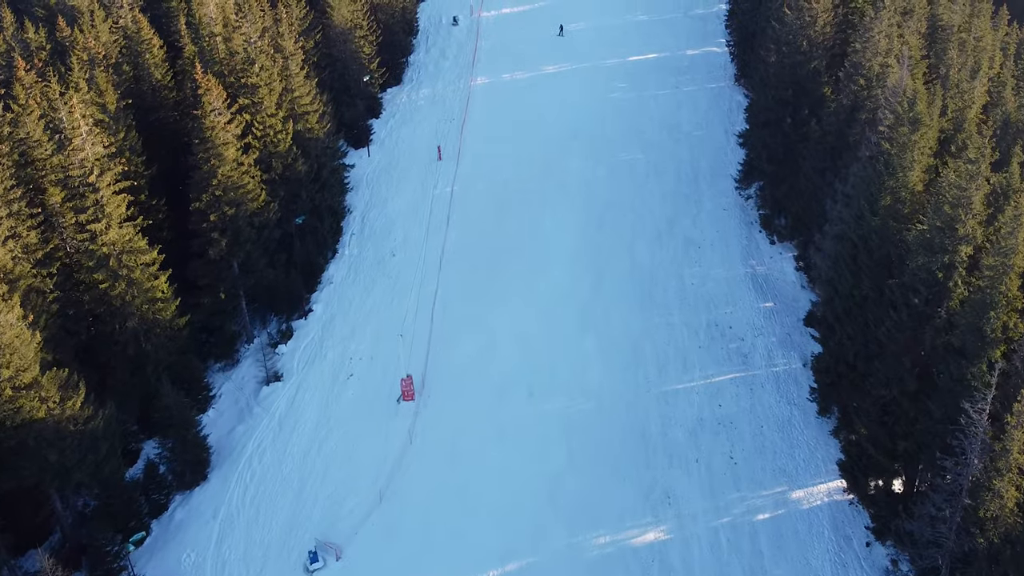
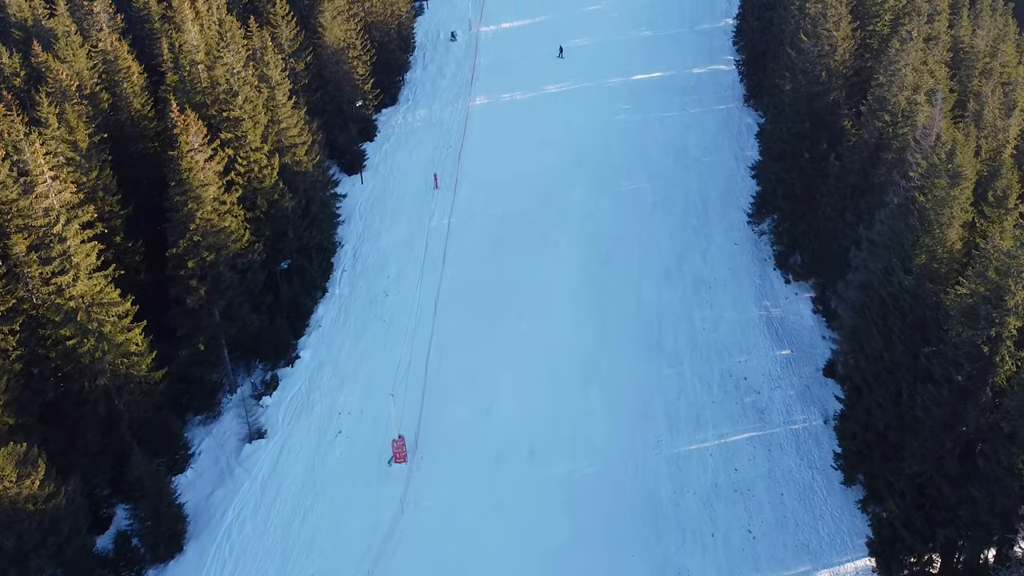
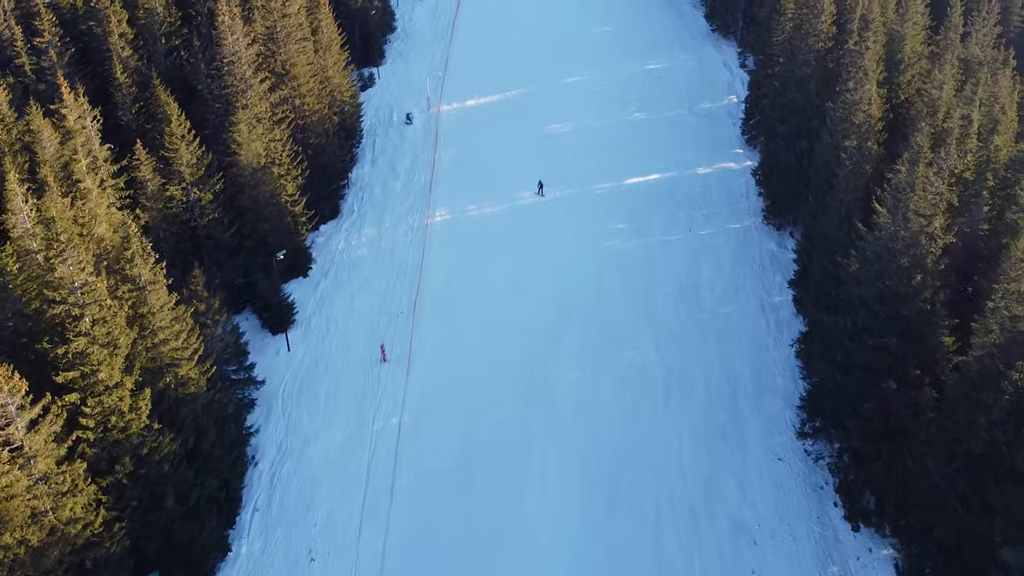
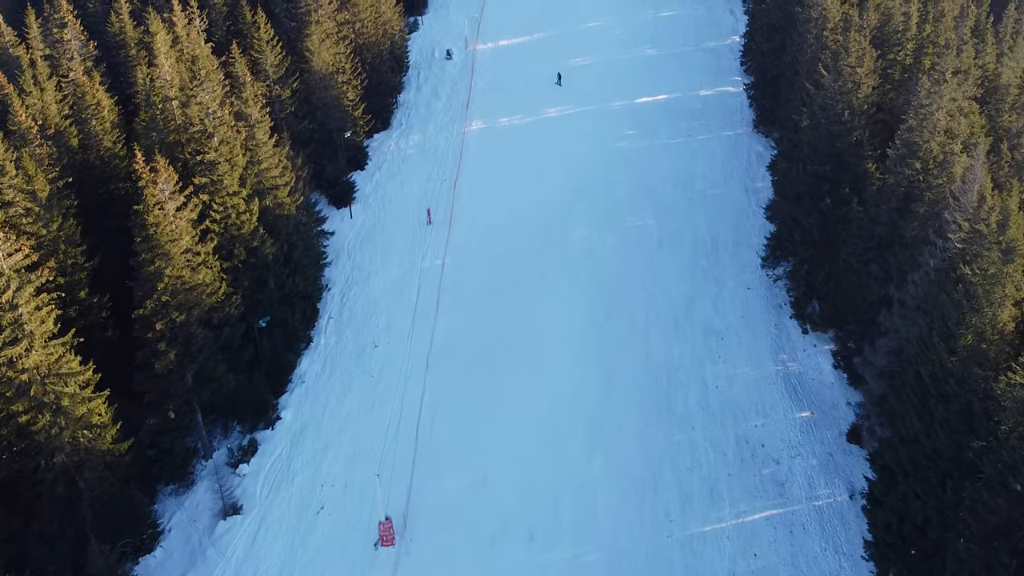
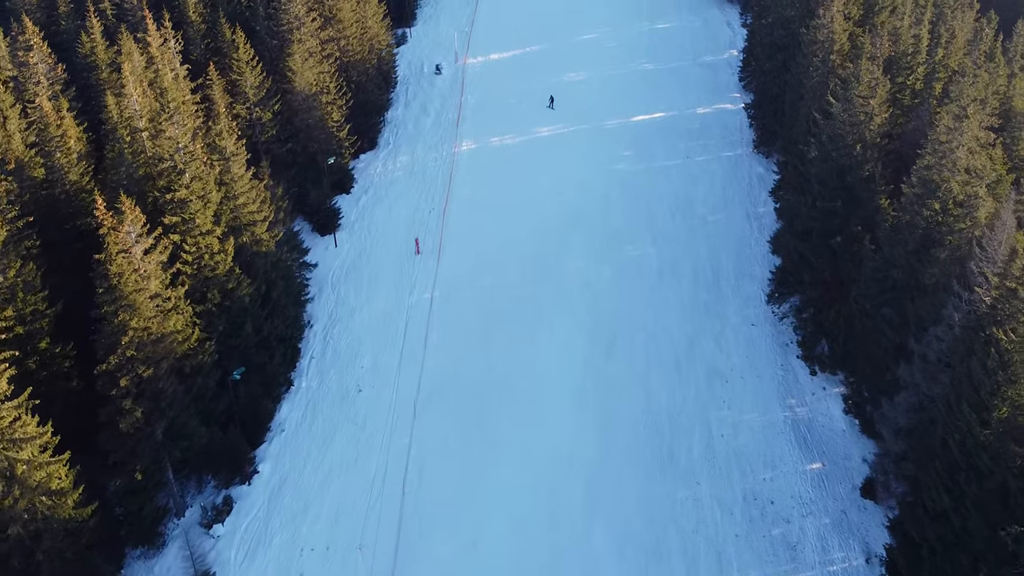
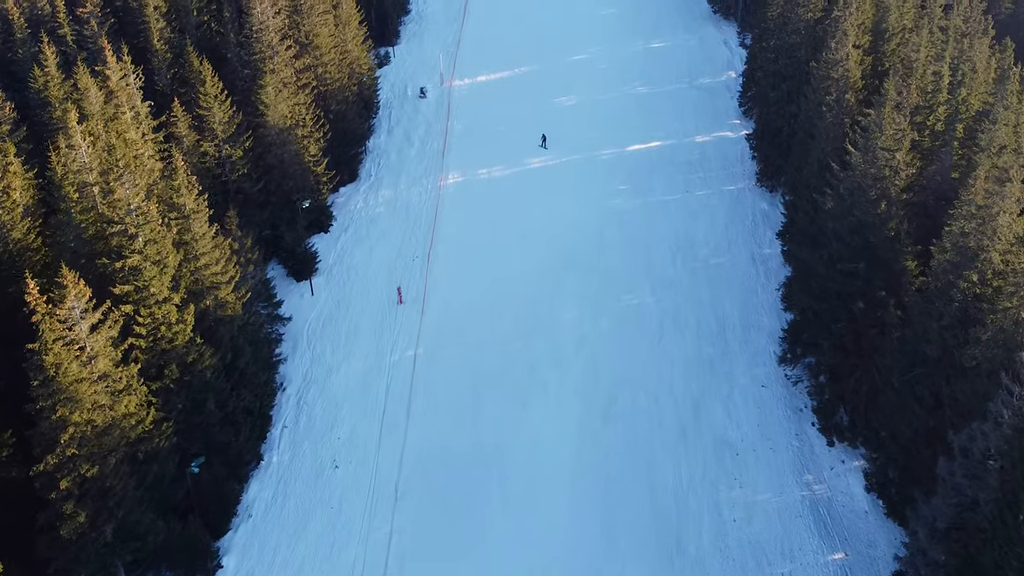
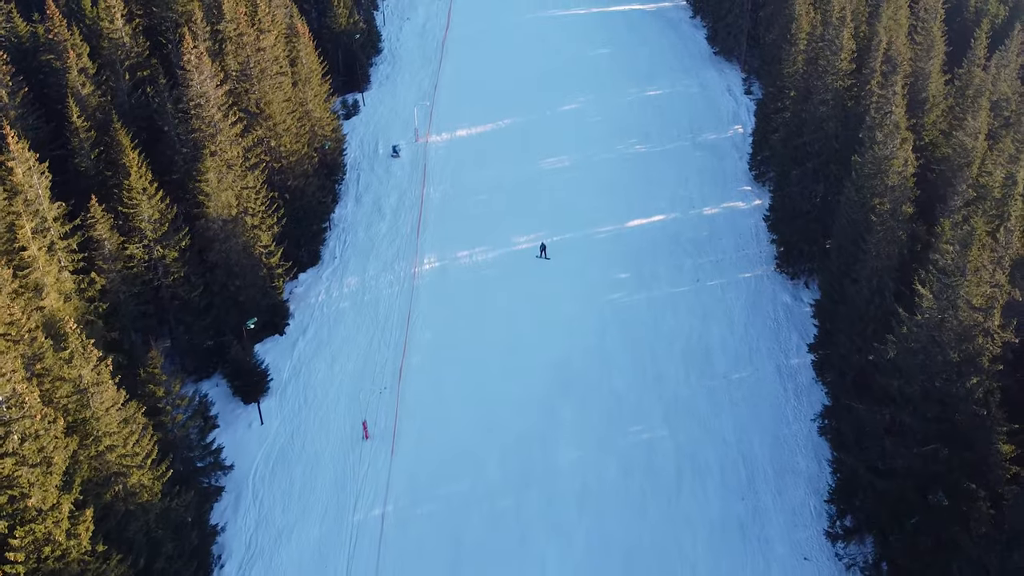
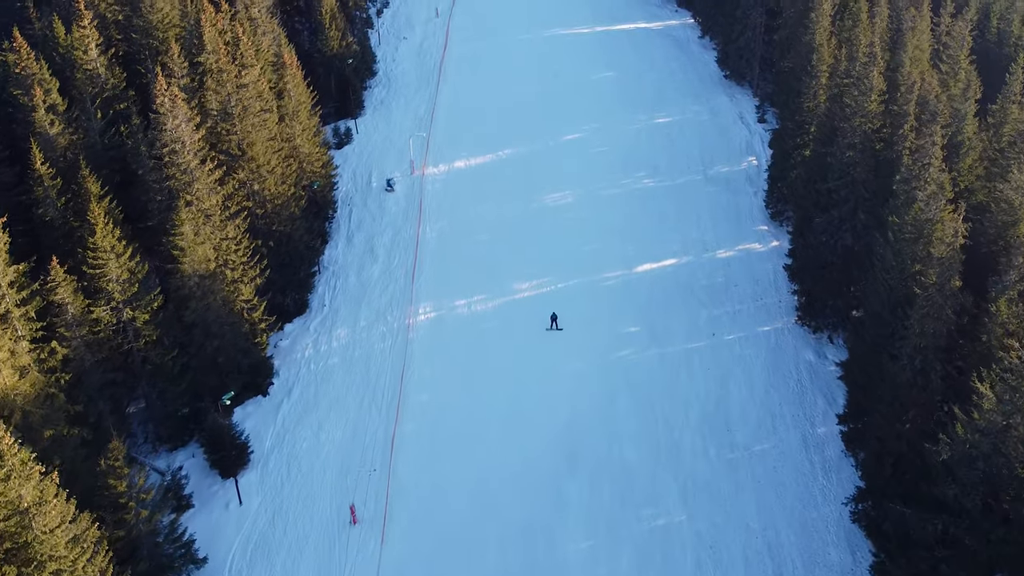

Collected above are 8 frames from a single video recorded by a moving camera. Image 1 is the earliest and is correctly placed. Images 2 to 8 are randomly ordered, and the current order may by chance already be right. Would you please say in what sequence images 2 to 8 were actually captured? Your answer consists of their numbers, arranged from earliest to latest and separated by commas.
2, 4, 5, 6, 3, 7, 8
